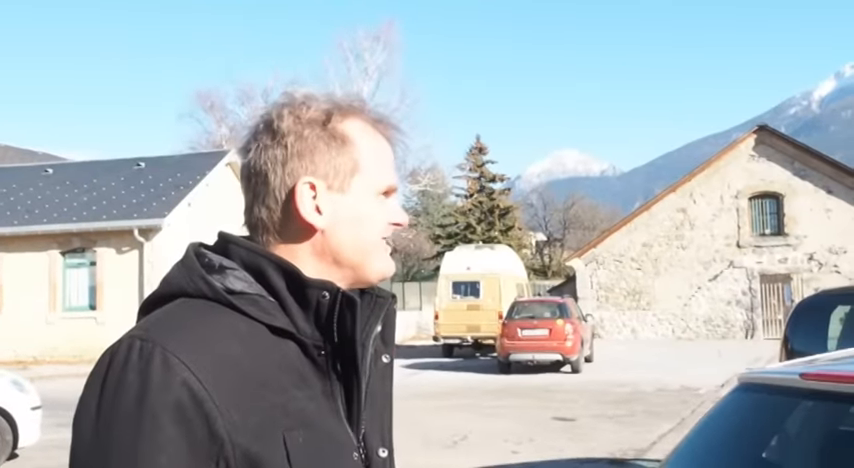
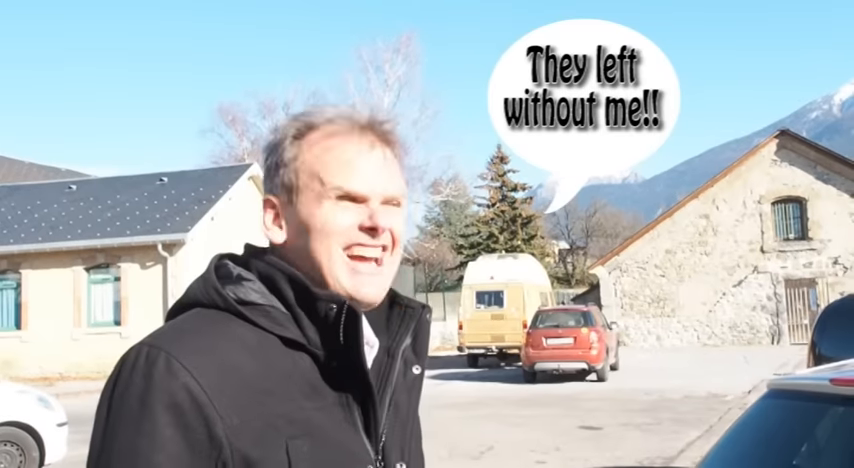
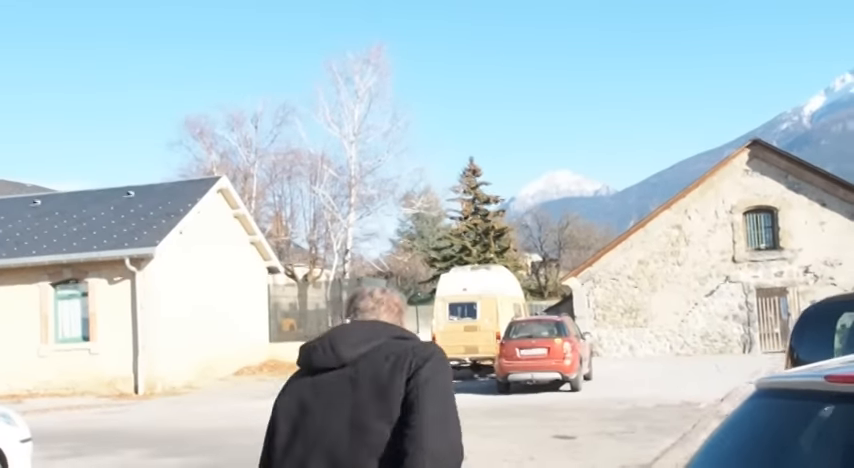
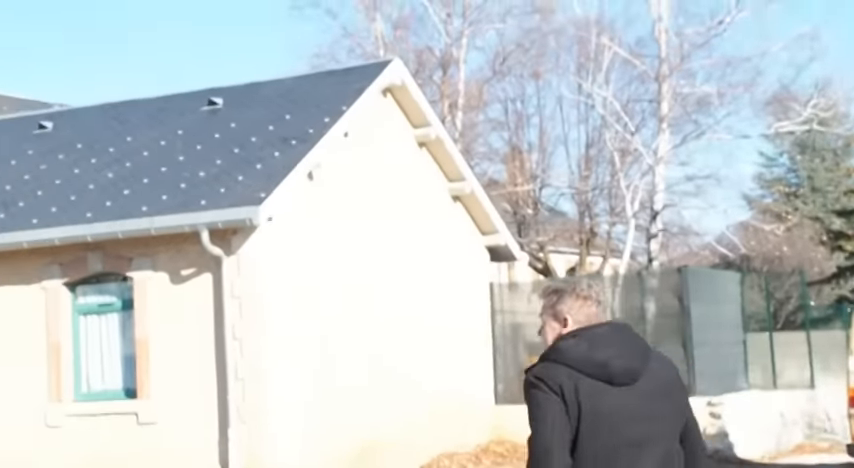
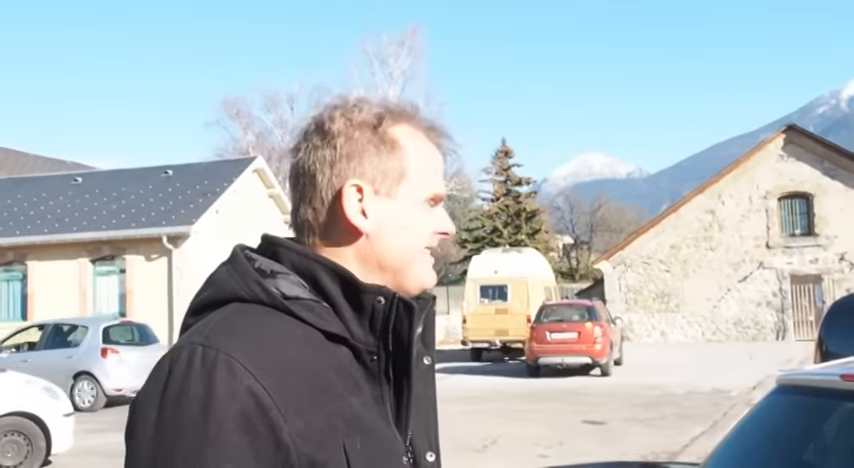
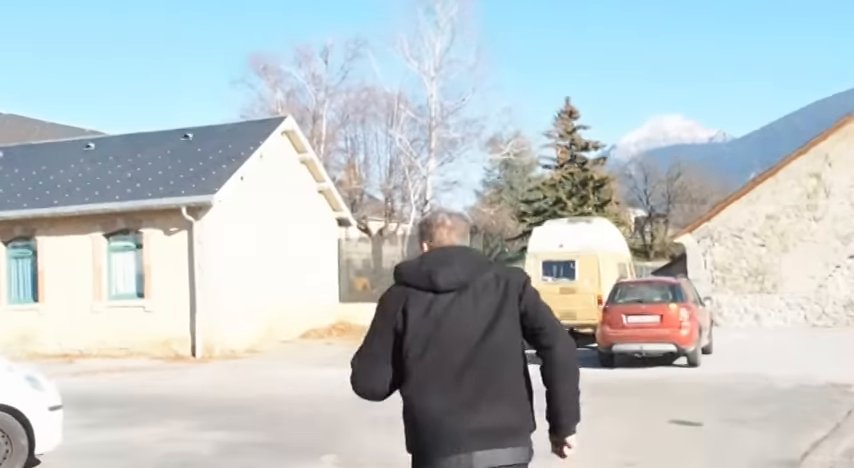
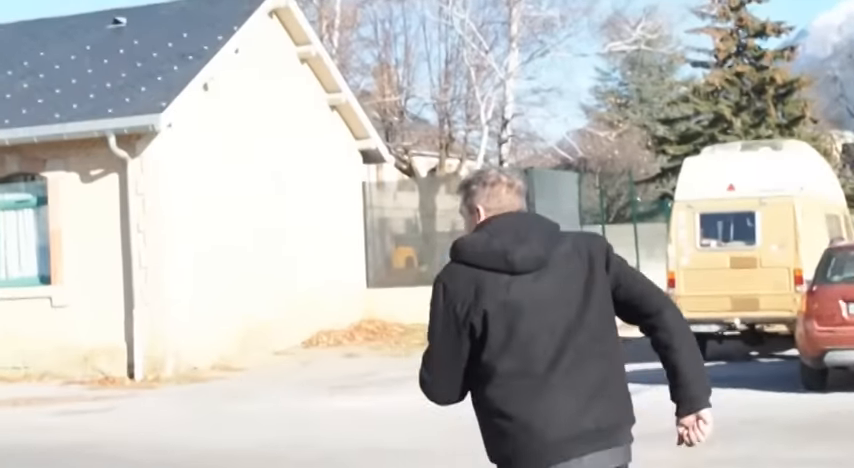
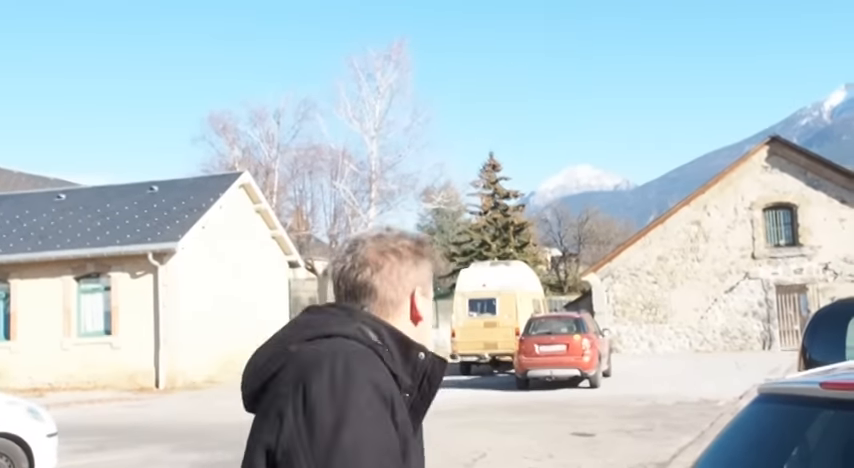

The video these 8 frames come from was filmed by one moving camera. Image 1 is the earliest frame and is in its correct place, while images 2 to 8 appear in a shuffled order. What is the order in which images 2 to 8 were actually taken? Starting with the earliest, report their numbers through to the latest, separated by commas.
5, 2, 8, 3, 6, 7, 4
